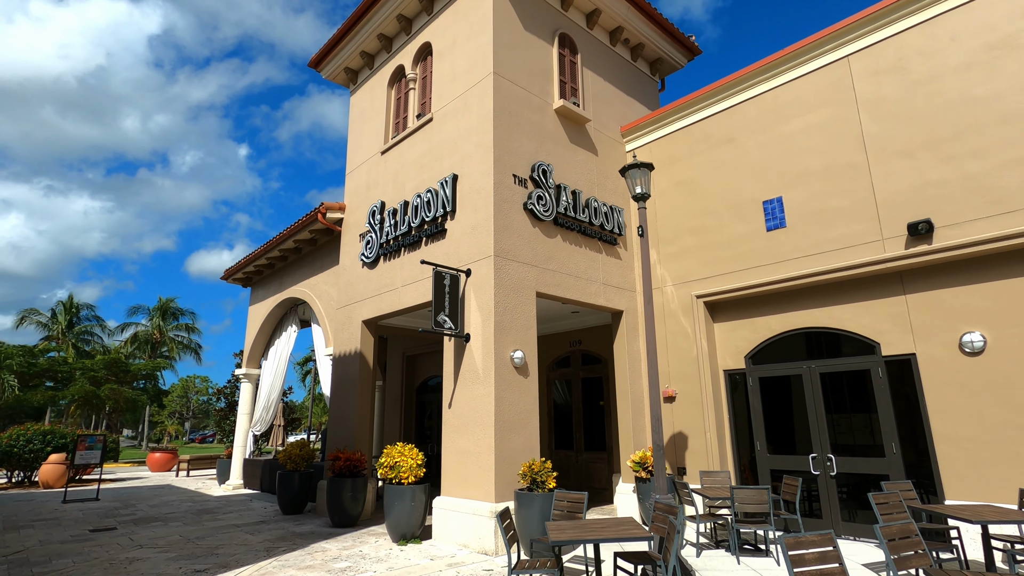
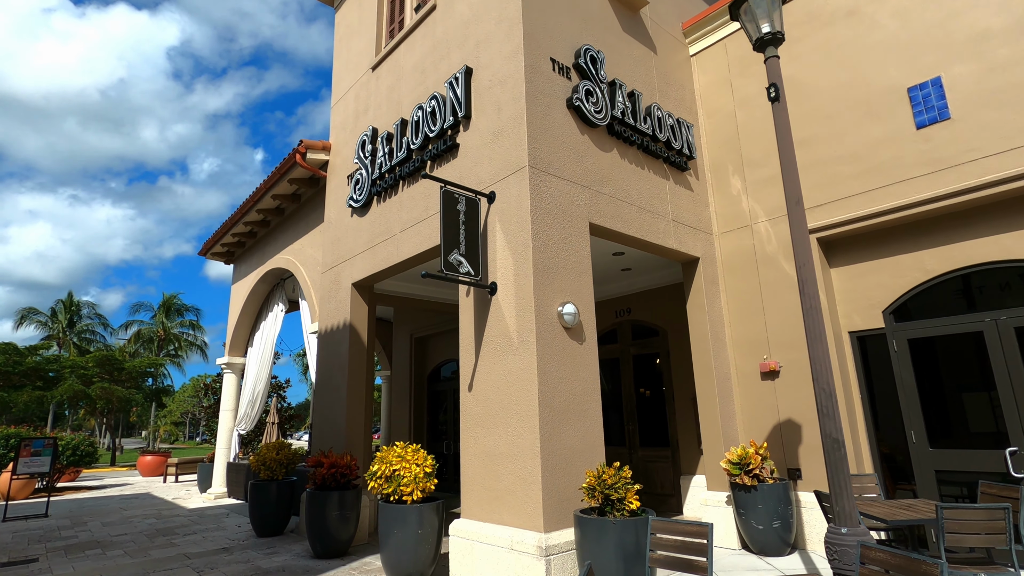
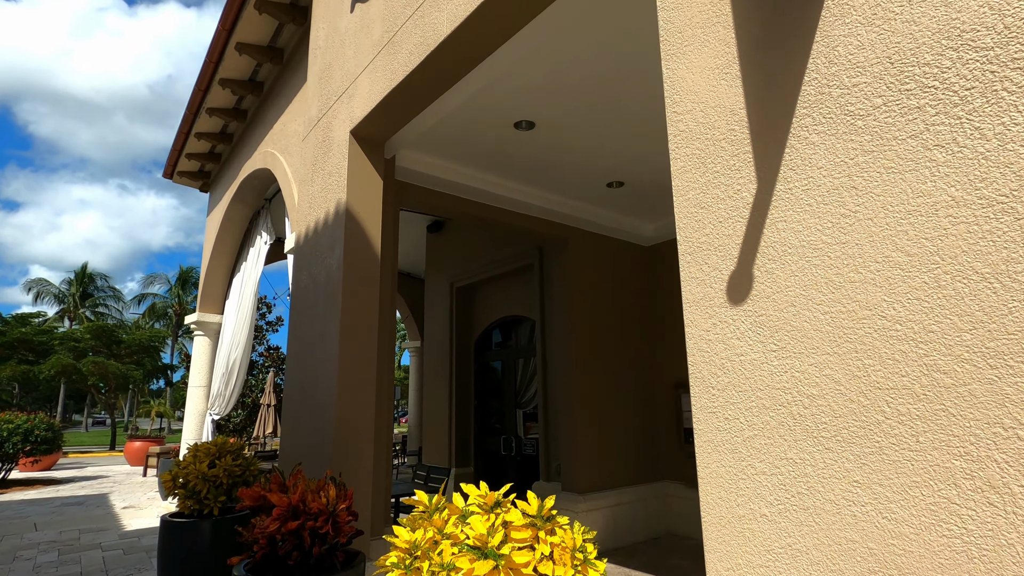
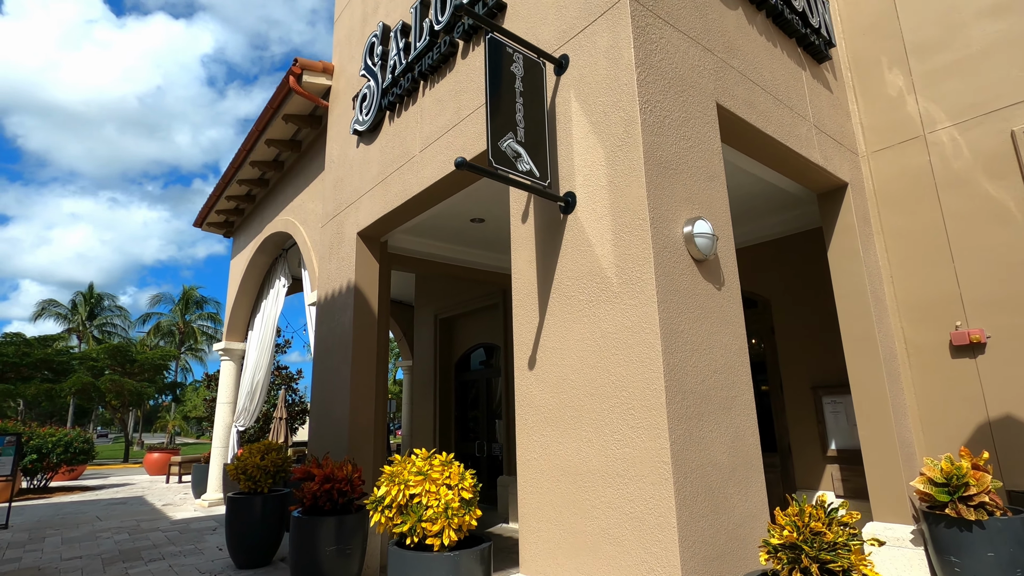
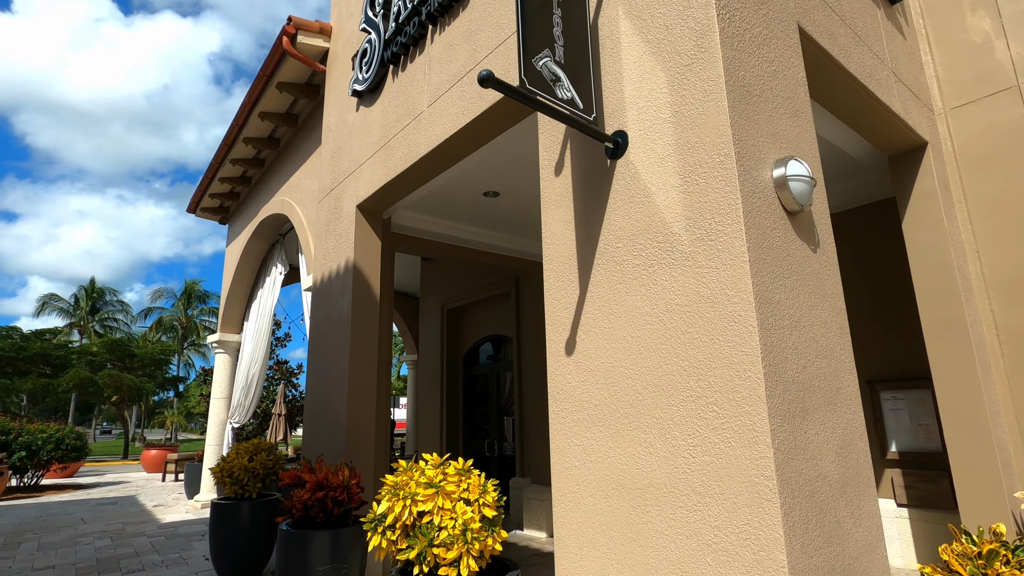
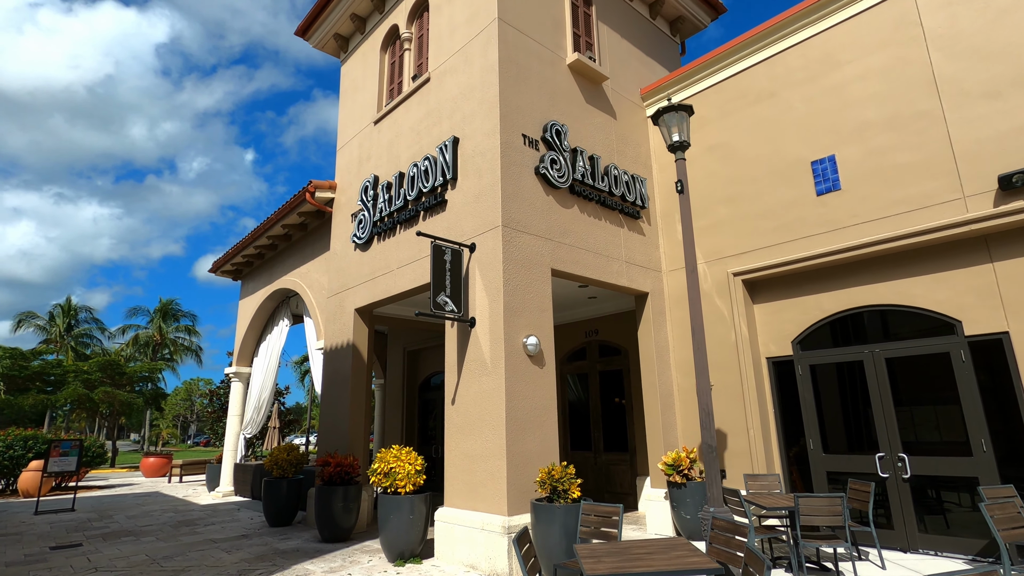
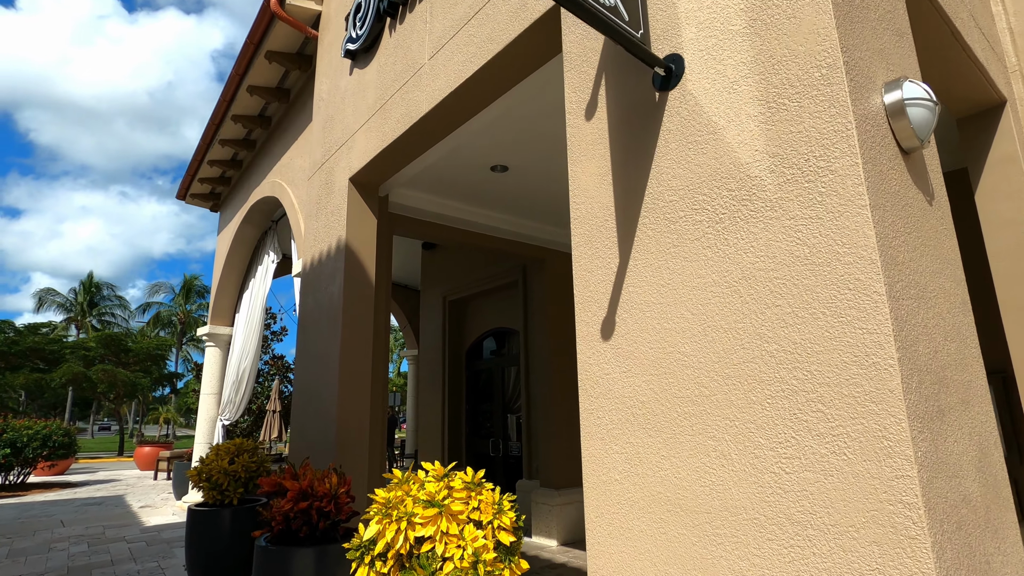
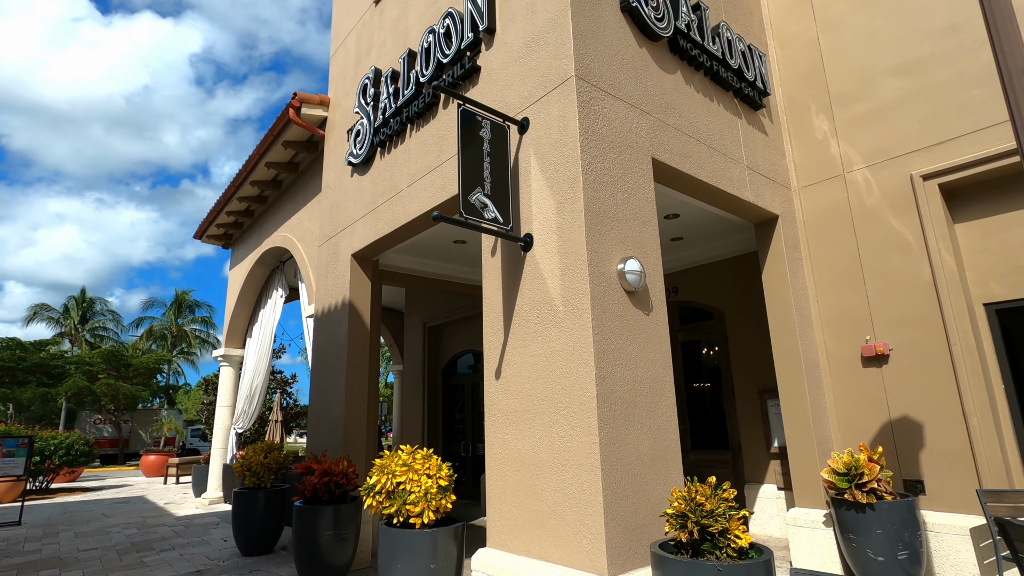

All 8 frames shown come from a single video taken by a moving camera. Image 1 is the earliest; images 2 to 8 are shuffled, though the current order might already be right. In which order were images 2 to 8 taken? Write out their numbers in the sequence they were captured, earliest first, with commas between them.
6, 2, 8, 4, 5, 7, 3
